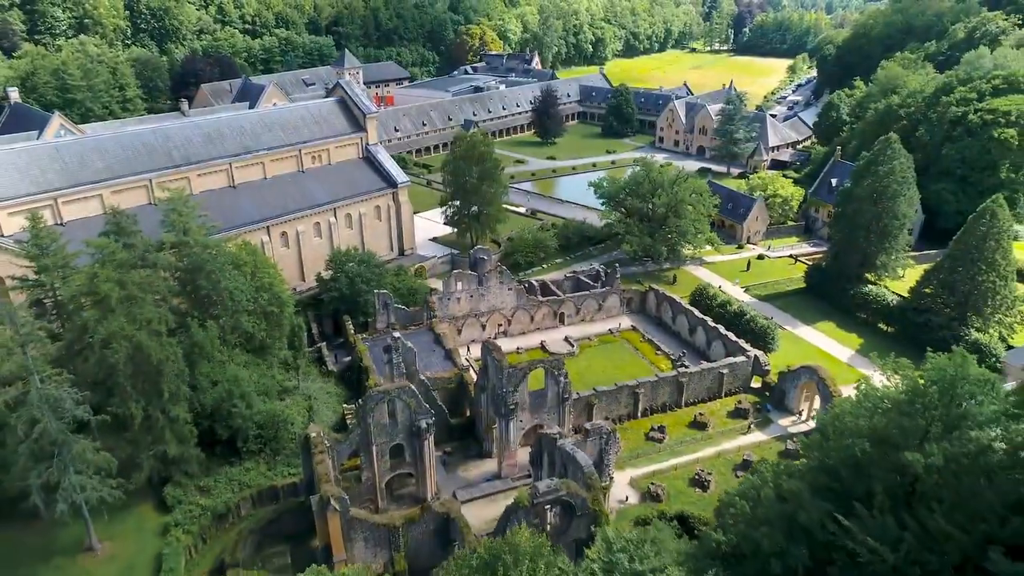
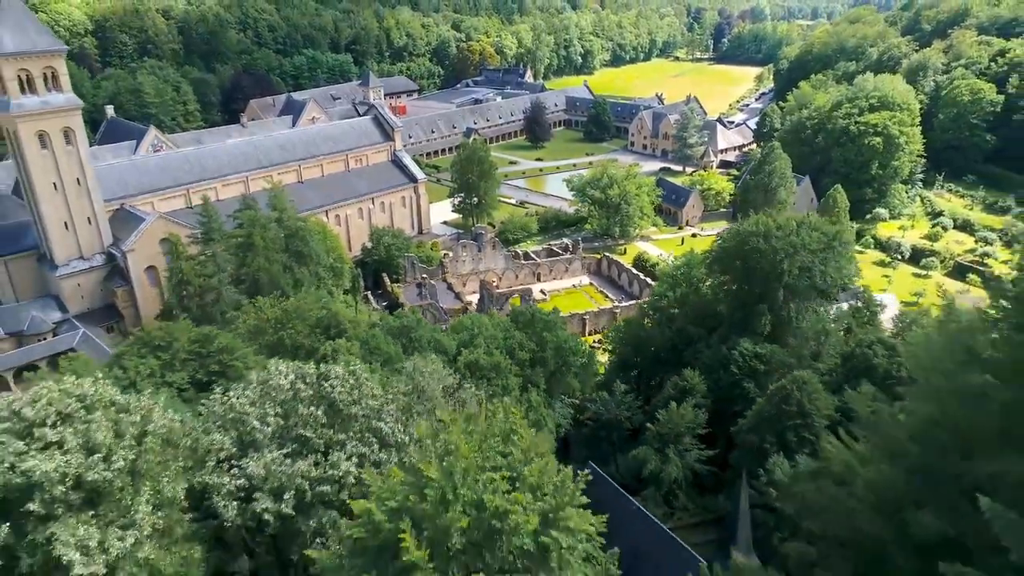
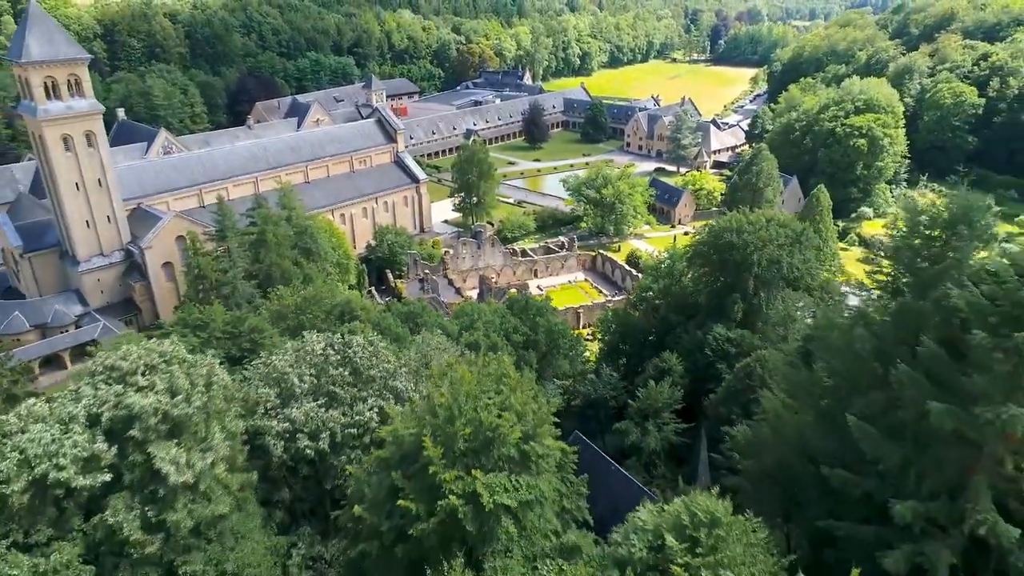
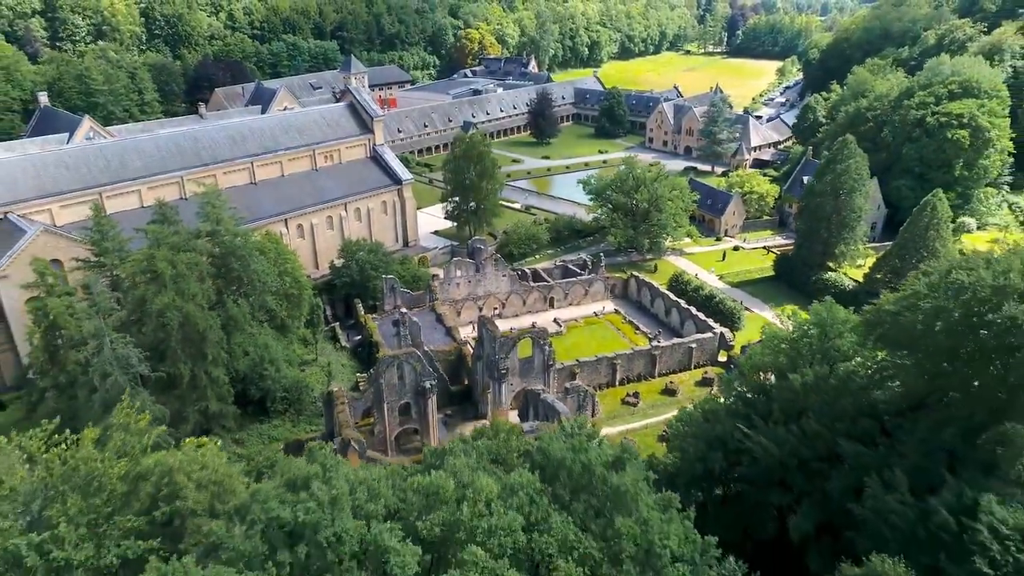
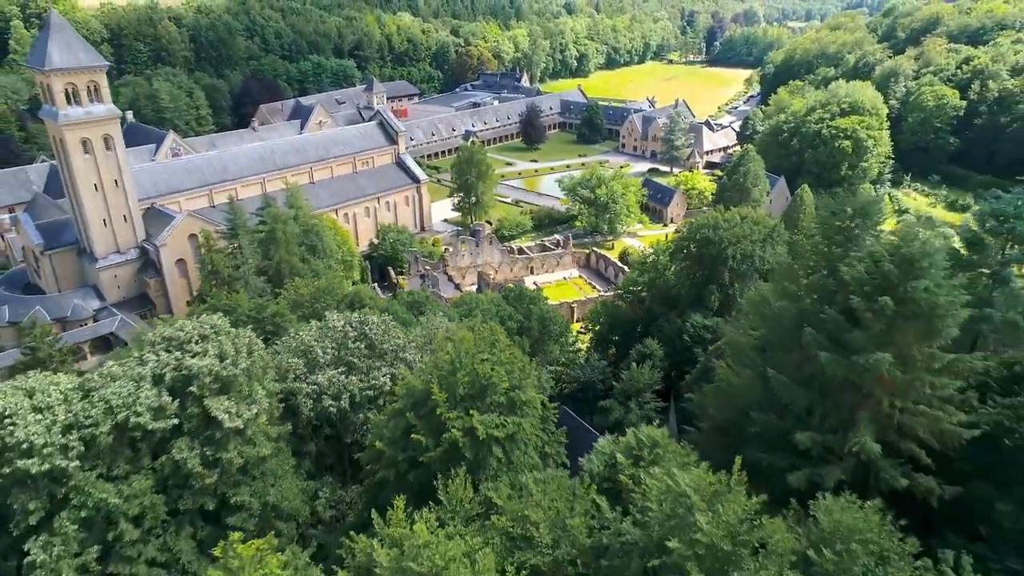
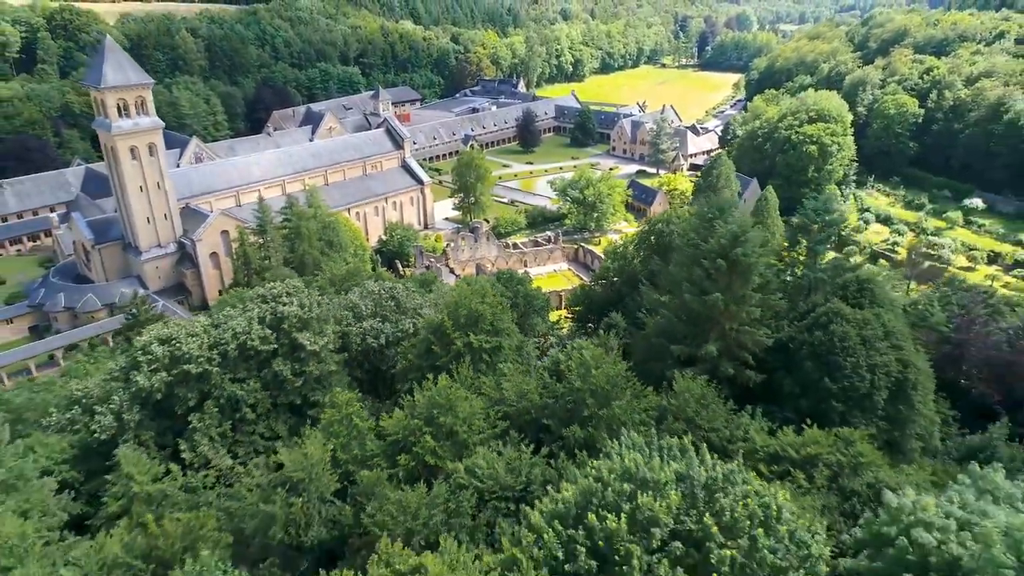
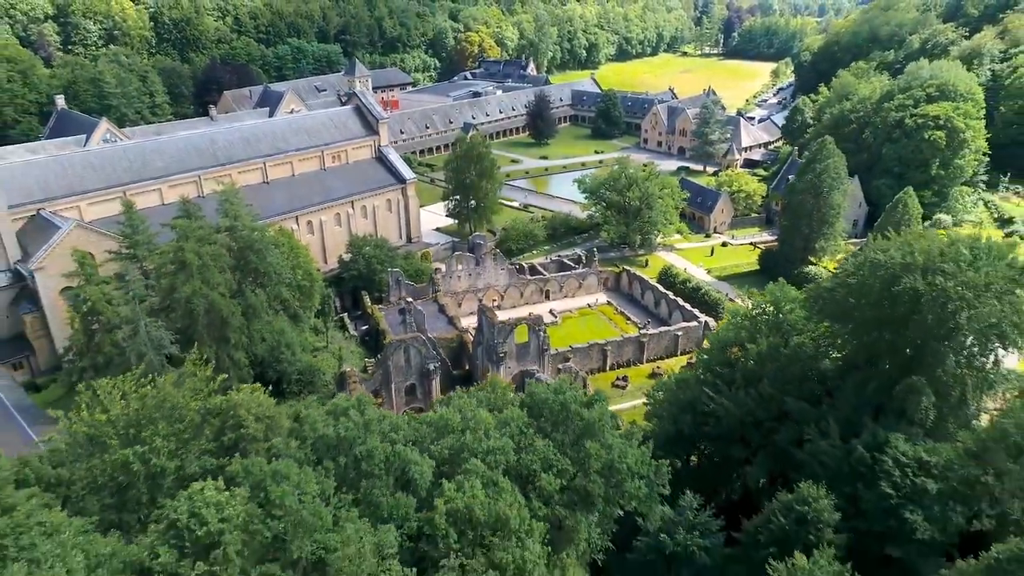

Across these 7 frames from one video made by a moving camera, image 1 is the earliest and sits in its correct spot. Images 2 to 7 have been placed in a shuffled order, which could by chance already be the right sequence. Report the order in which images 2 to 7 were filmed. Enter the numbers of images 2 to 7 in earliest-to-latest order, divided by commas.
4, 7, 2, 3, 5, 6
